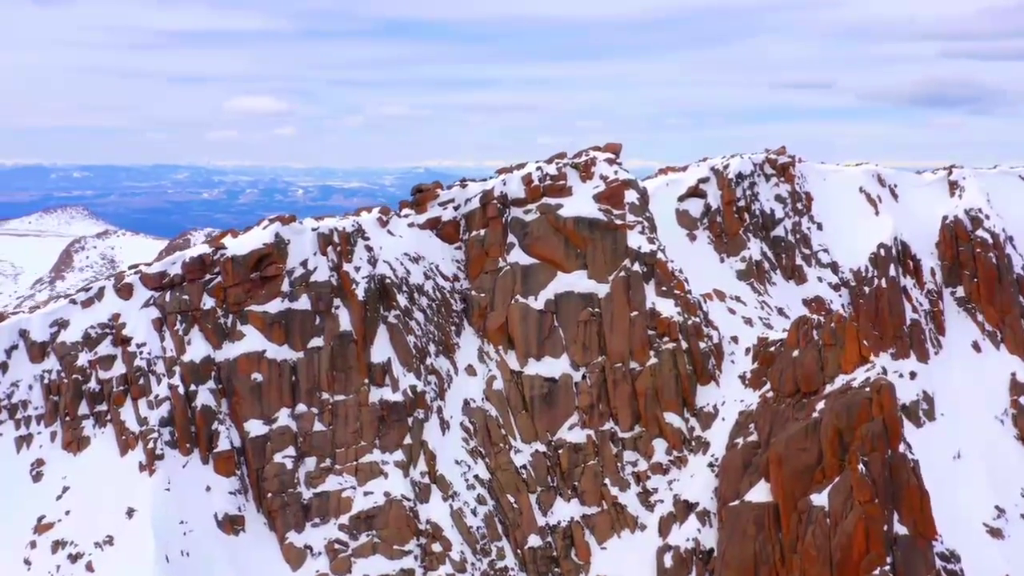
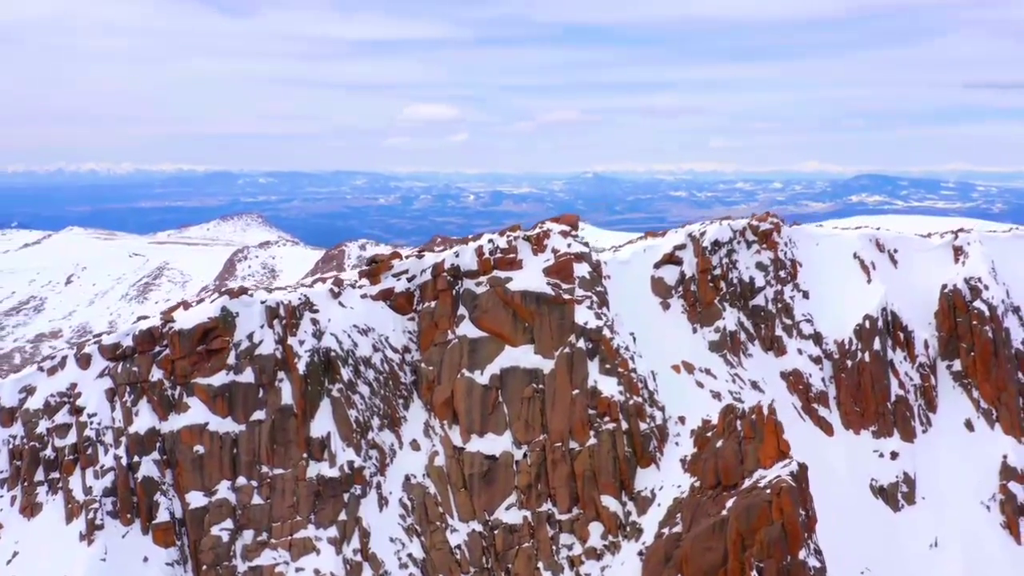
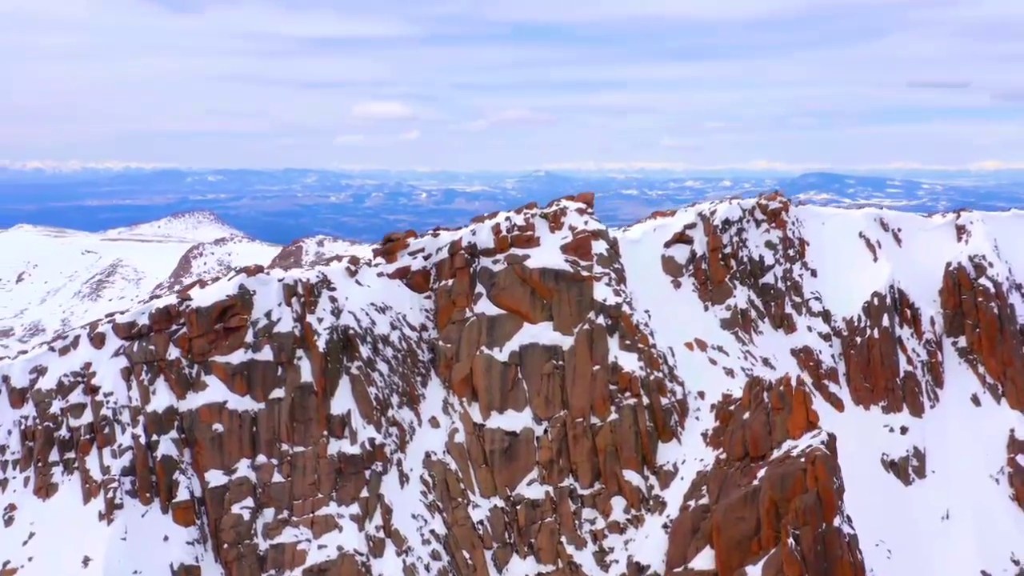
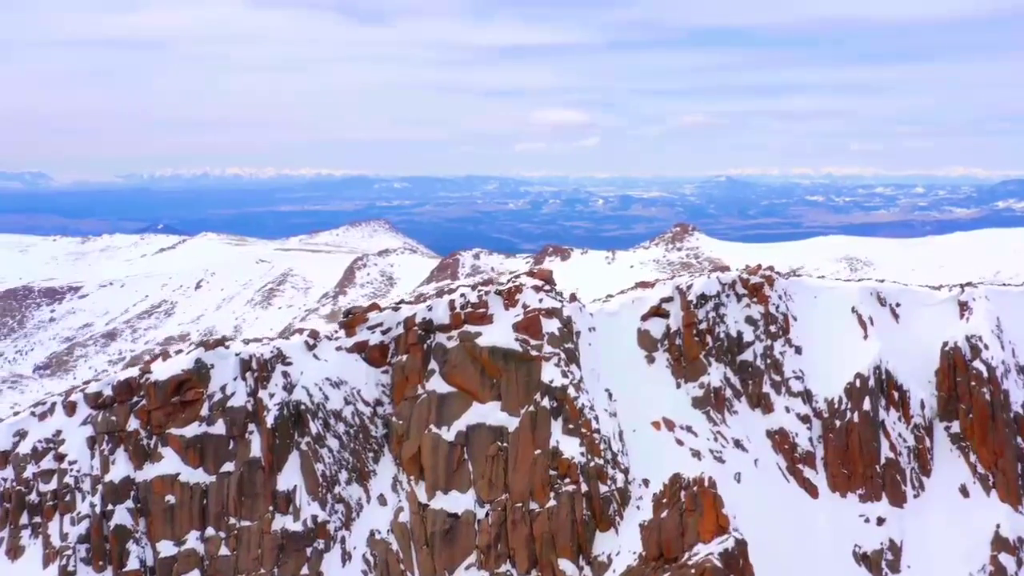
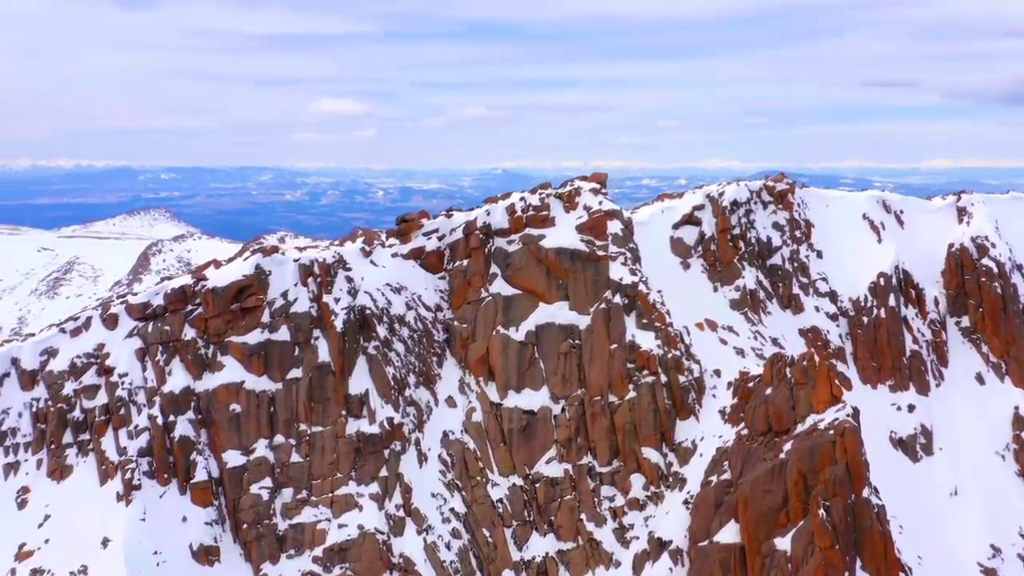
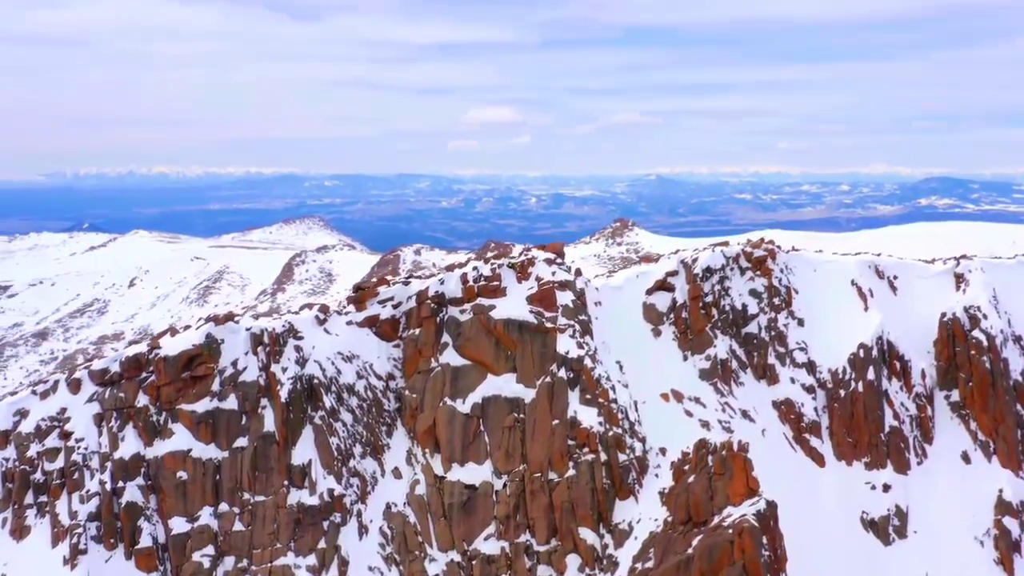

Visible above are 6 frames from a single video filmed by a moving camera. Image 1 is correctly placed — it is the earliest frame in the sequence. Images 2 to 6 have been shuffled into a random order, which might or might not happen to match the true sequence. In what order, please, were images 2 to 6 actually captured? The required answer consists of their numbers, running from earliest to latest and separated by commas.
5, 3, 2, 6, 4
